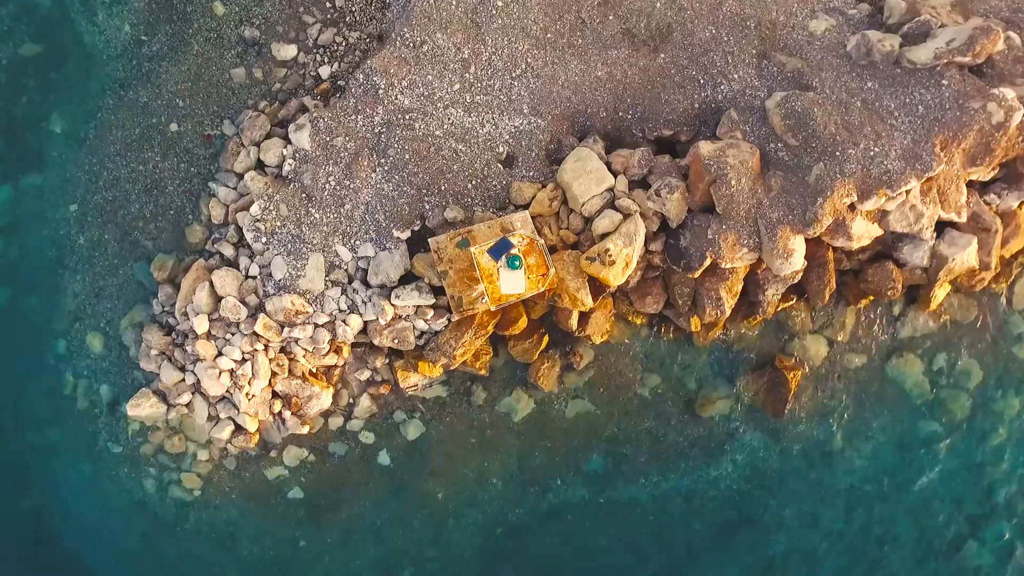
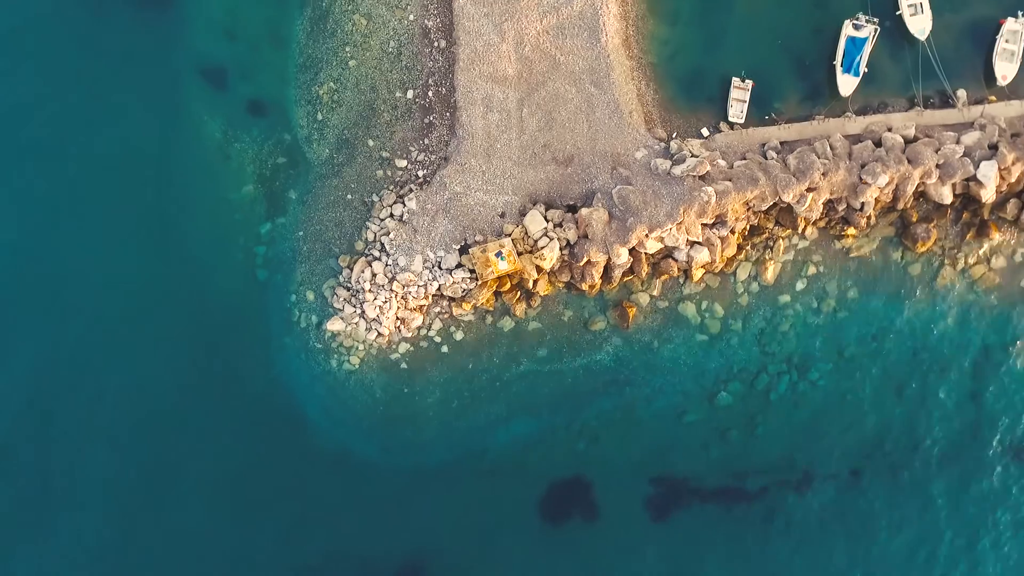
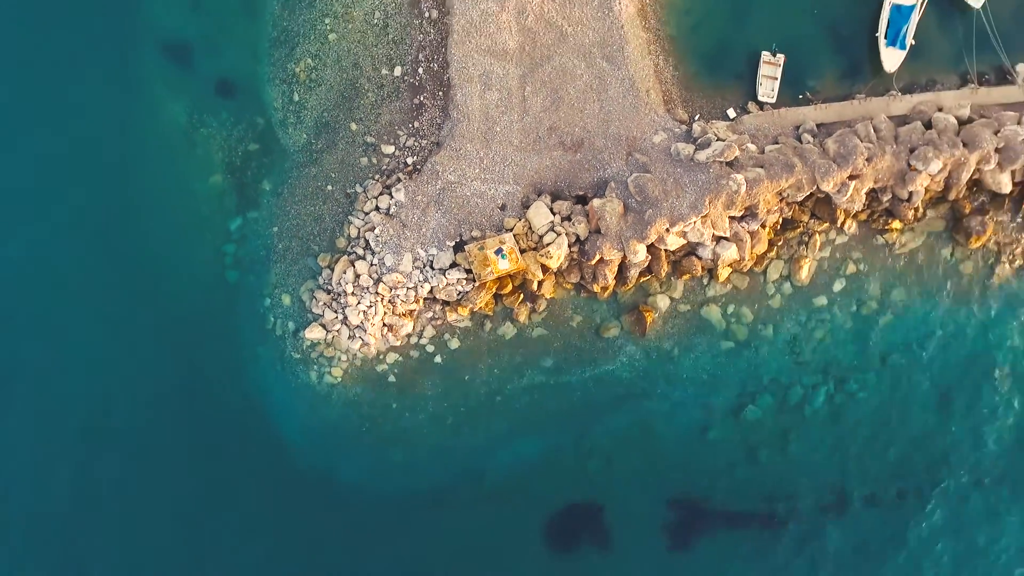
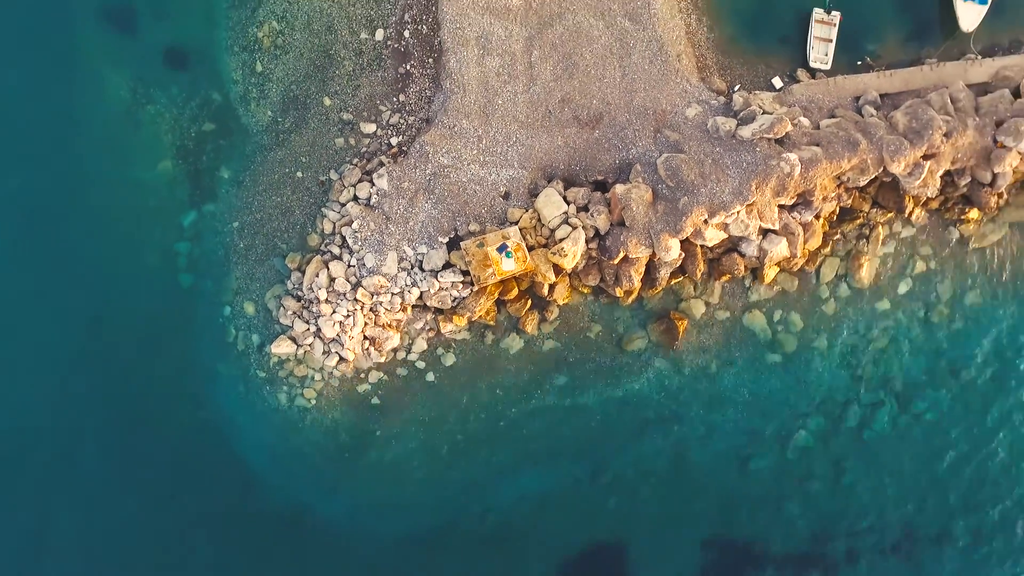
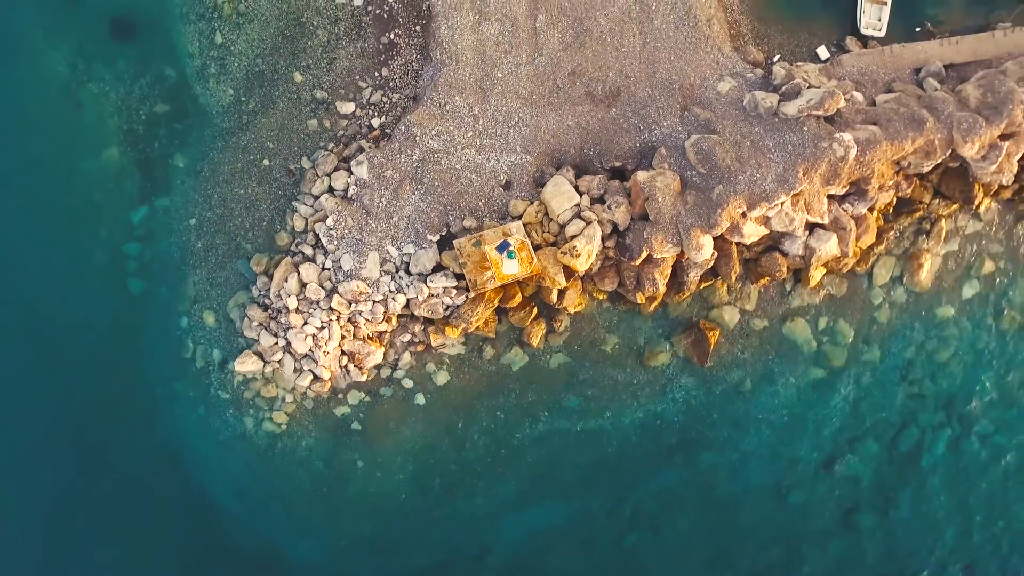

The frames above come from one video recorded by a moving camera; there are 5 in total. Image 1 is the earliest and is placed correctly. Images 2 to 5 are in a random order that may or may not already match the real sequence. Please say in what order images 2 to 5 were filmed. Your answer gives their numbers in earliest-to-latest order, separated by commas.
5, 4, 3, 2
